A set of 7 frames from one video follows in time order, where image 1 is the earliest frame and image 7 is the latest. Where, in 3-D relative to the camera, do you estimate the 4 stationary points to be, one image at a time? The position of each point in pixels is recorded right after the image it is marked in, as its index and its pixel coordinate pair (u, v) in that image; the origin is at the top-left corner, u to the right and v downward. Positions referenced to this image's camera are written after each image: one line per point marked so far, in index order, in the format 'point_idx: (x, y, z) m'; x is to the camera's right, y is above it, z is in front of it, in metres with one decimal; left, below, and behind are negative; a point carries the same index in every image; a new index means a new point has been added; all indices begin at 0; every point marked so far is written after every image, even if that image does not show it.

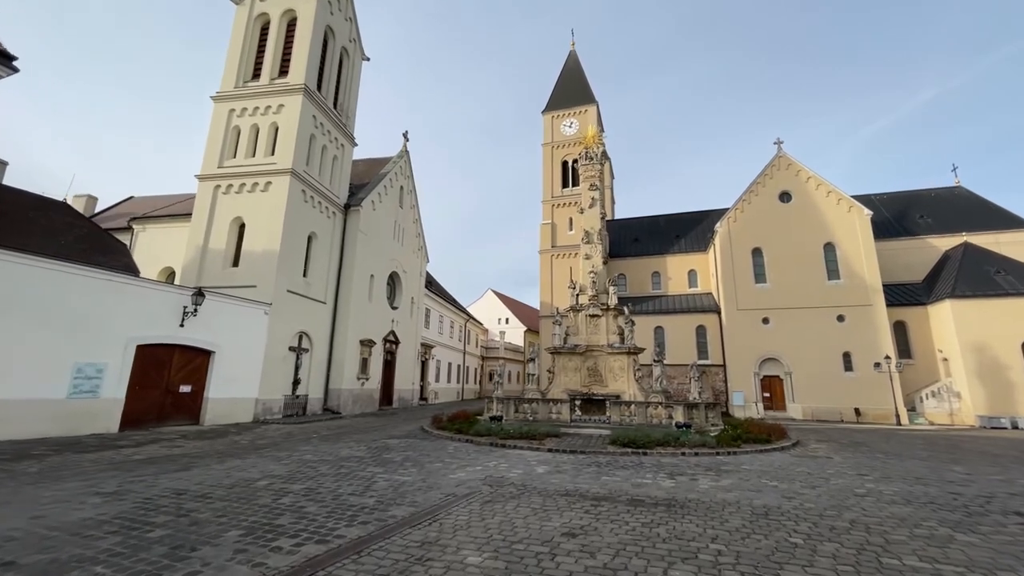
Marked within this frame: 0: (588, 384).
0: (+3.1, -3.9, +17.9) m
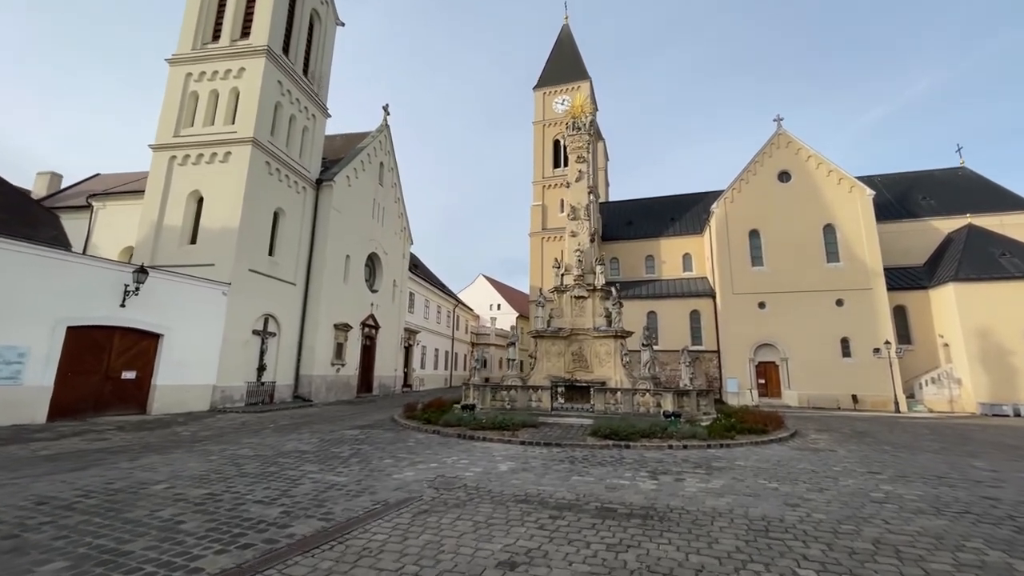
0: (+2.3, -3.1, +16.7) m
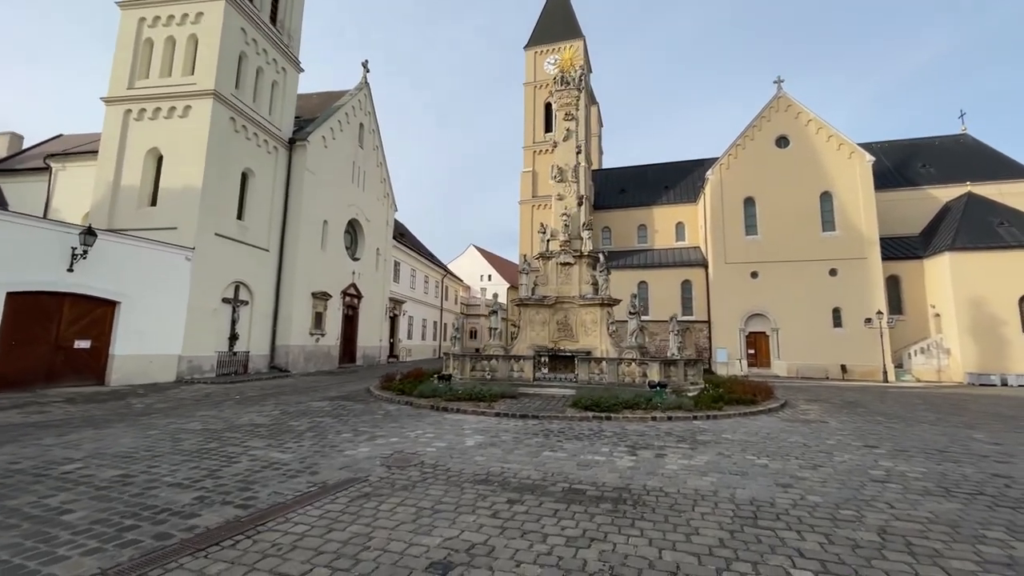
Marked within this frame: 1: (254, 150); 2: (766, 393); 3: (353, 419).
0: (+1.6, -1.9, +16.0) m
1: (-11.2, +6.0, +19.1) m
2: (+7.4, -3.1, +12.7) m
3: (-3.4, -2.8, +9.3) m
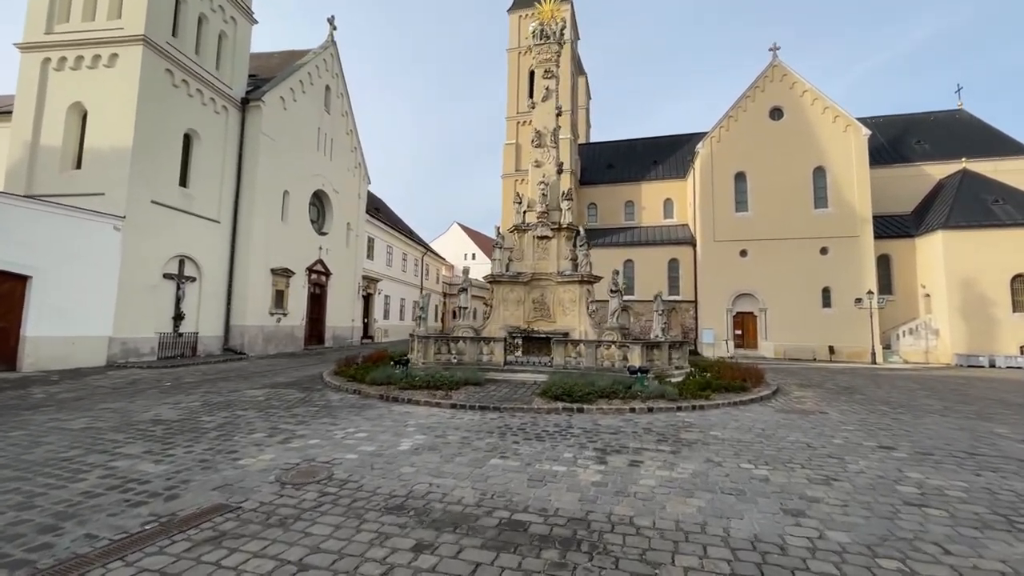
0: (+0.7, -1.1, +14.7) m
1: (-12.2, +7.0, +17.1) m
2: (+6.5, -2.4, +11.6) m
3: (-4.1, -2.2, +7.9) m
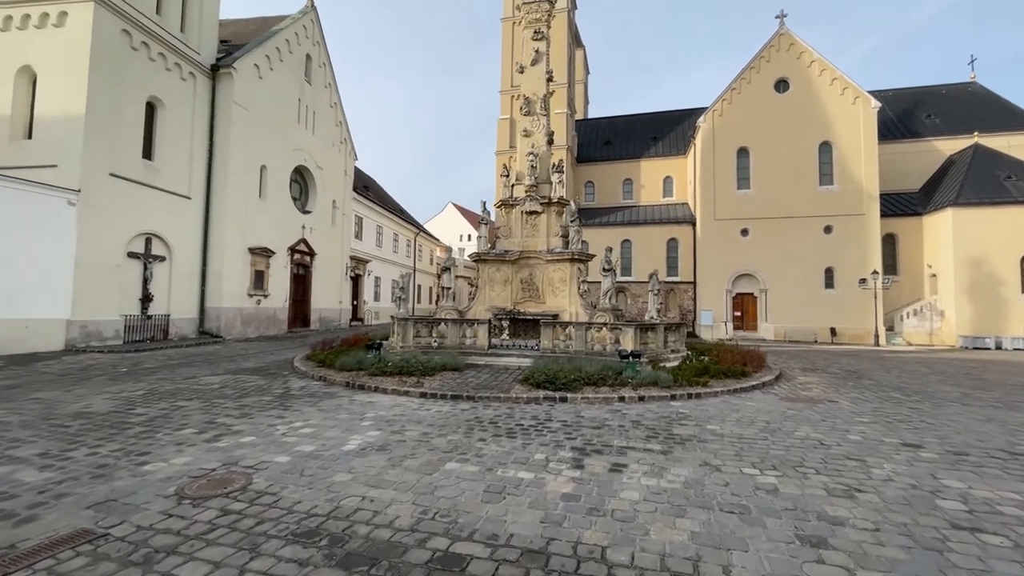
0: (+0.2, -0.4, +13.9) m
1: (-12.7, +7.7, +15.9) m
2: (+6.1, -1.8, +10.8) m
3: (-4.6, -1.9, +7.1) m
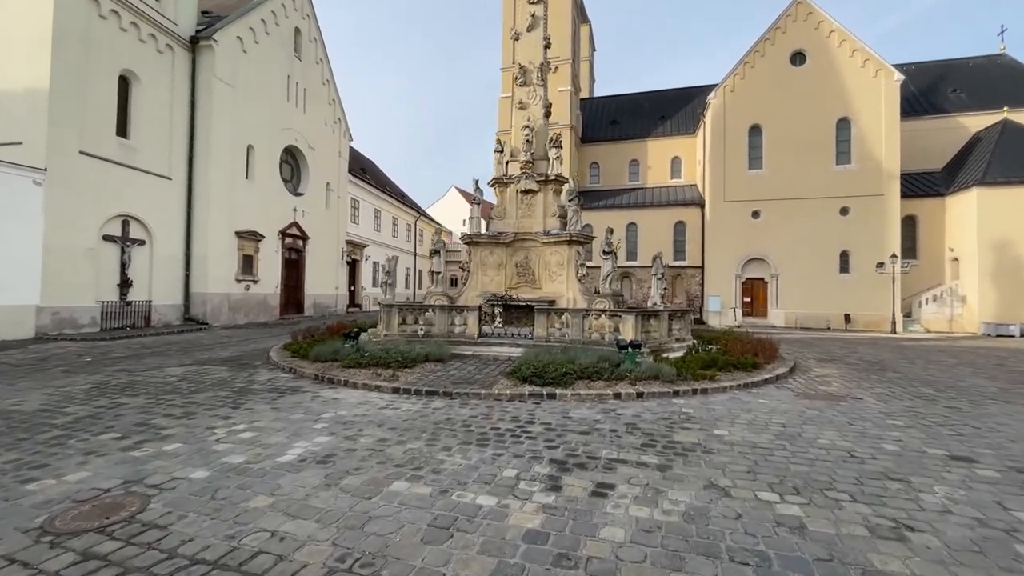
0: (+0.1, +0.1, +13.0) m
1: (-12.8, +8.2, +15.0) m
2: (+5.9, -1.5, +9.9) m
3: (-4.8, -1.6, +6.3) m
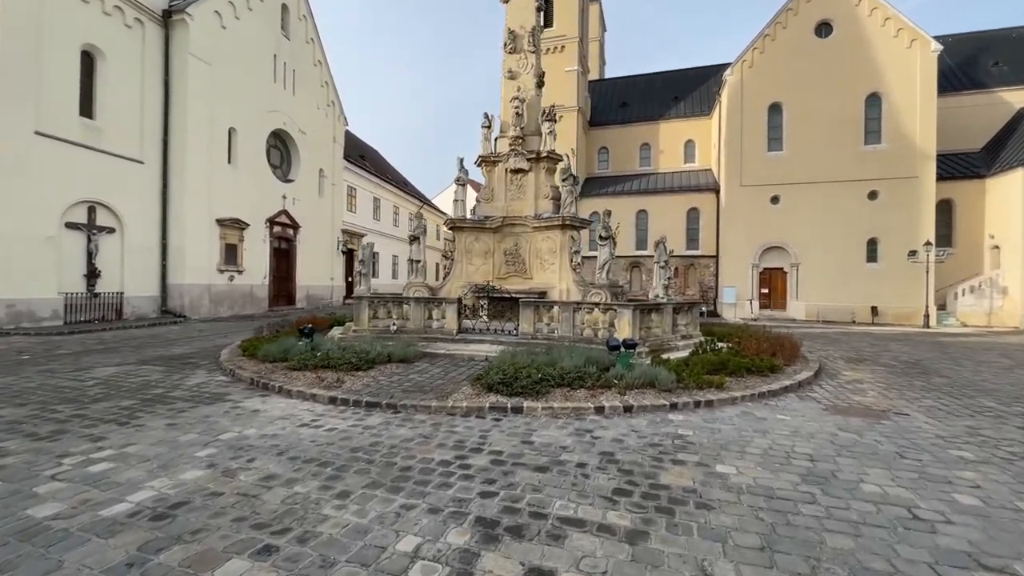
0: (-0.3, +0.3, +11.8) m
1: (-13.1, +8.5, +14.0) m
2: (+5.5, -1.3, +8.5) m
3: (-5.4, -1.5, +5.3) m
